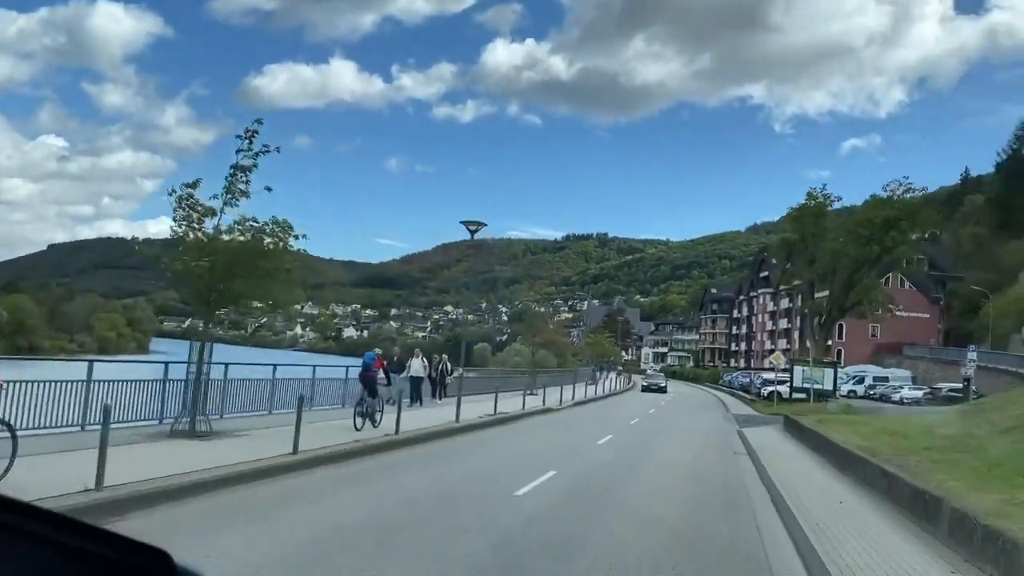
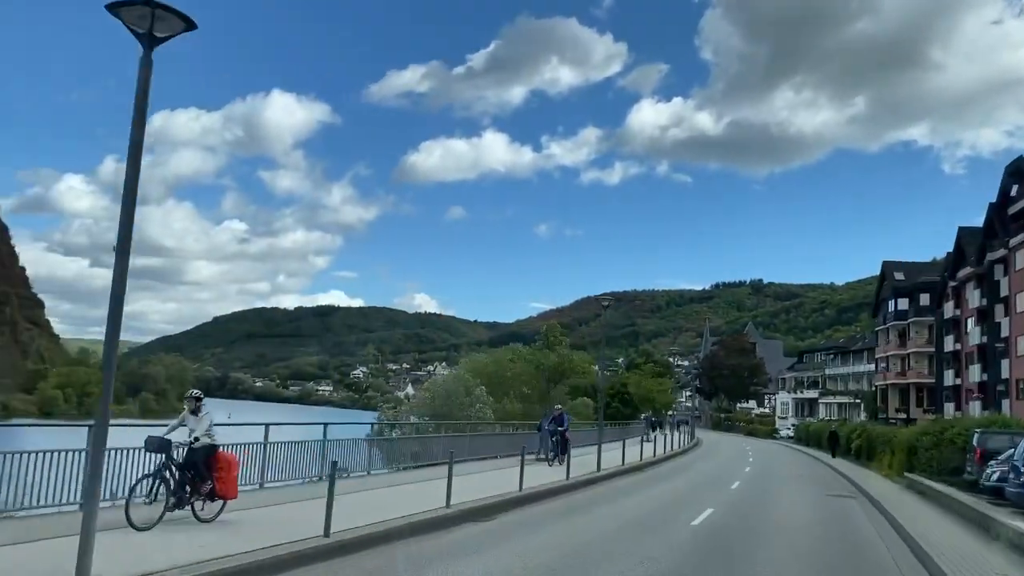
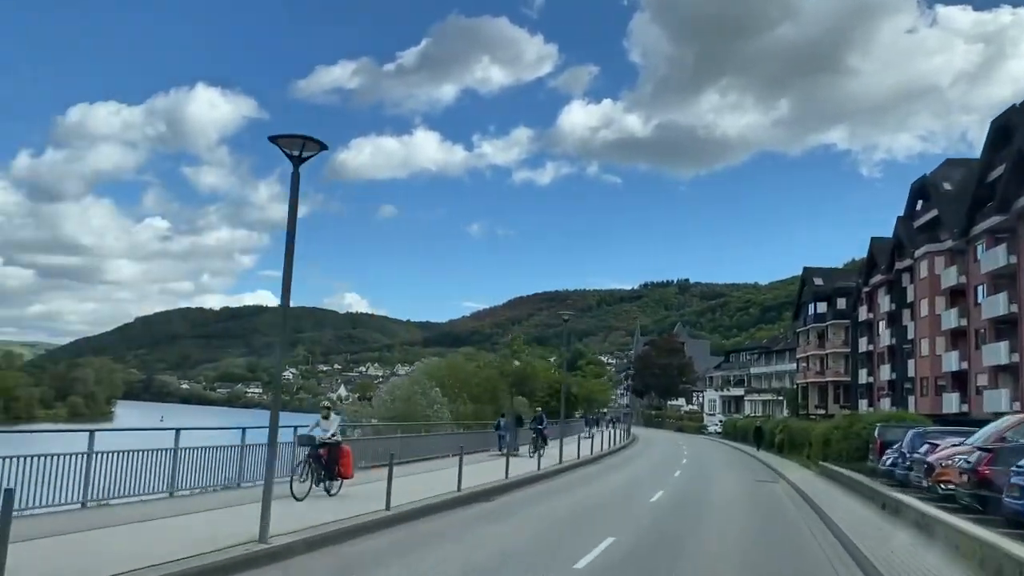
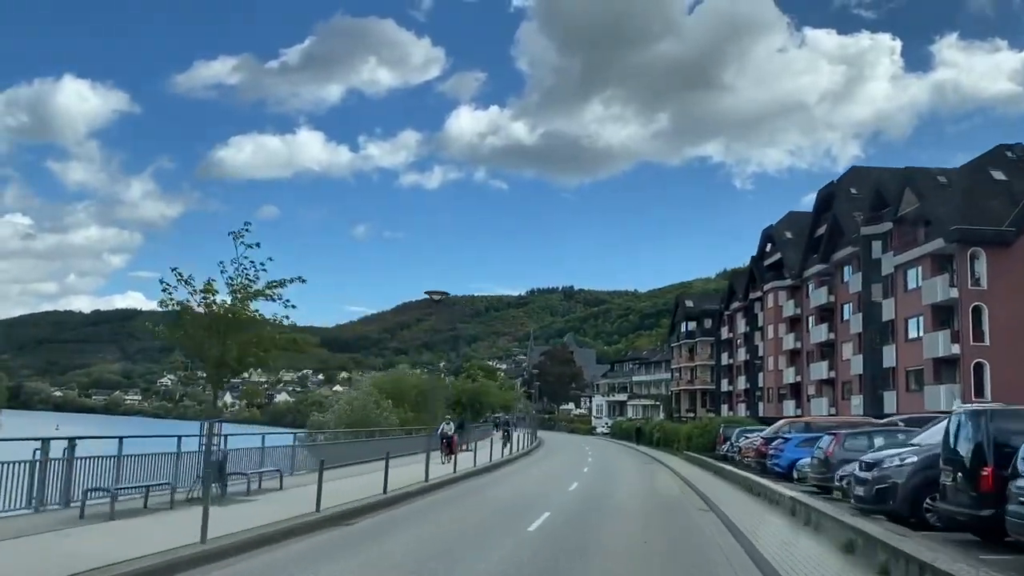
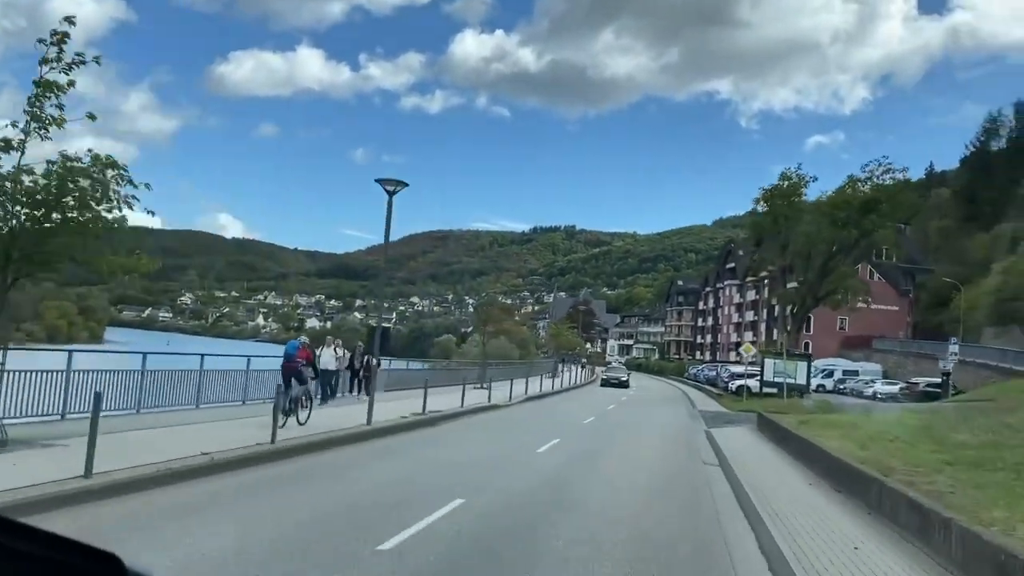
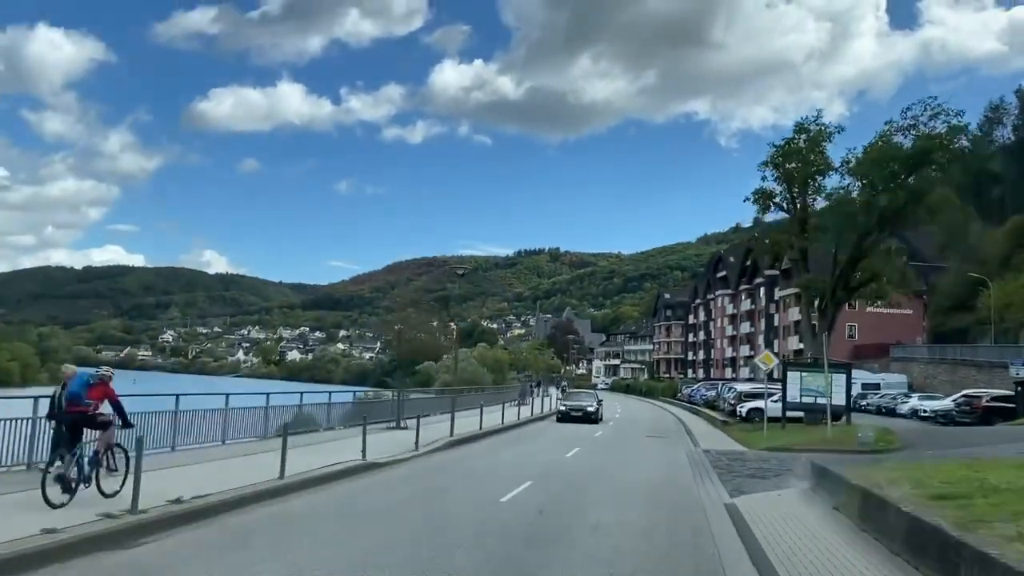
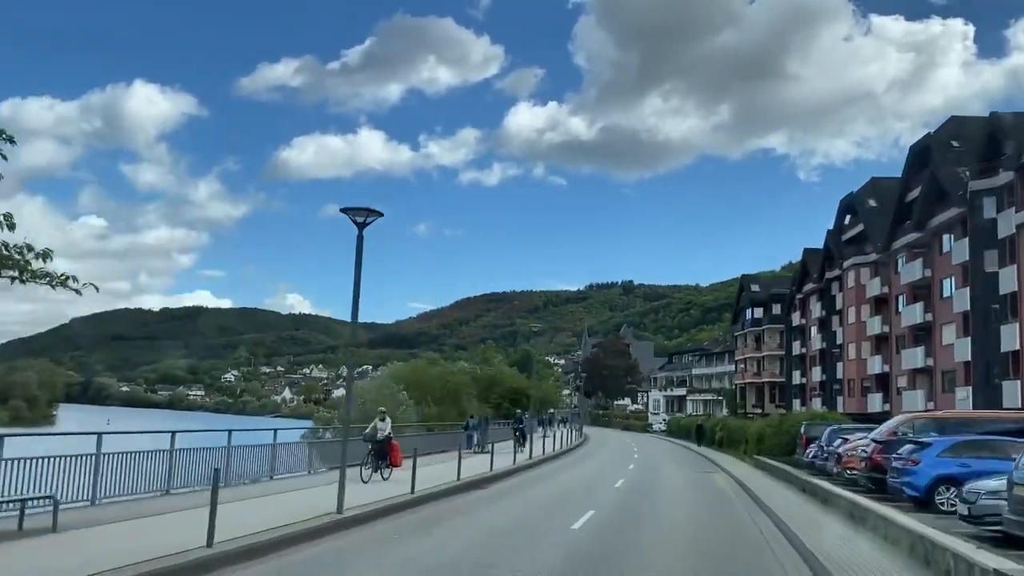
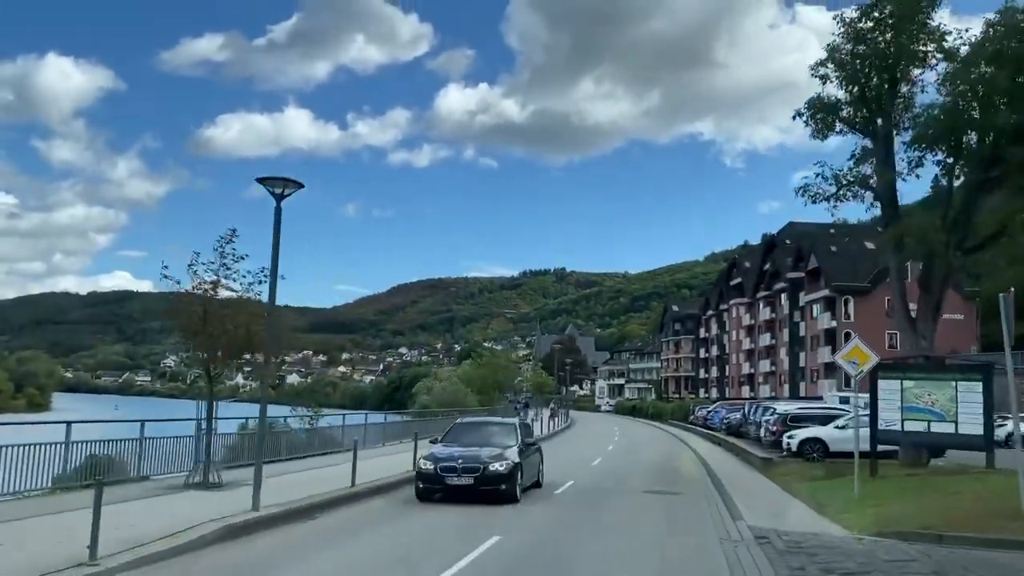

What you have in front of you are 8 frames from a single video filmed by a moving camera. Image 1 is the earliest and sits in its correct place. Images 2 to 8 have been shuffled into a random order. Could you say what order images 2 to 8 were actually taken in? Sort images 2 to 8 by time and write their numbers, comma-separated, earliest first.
5, 6, 8, 4, 7, 3, 2
